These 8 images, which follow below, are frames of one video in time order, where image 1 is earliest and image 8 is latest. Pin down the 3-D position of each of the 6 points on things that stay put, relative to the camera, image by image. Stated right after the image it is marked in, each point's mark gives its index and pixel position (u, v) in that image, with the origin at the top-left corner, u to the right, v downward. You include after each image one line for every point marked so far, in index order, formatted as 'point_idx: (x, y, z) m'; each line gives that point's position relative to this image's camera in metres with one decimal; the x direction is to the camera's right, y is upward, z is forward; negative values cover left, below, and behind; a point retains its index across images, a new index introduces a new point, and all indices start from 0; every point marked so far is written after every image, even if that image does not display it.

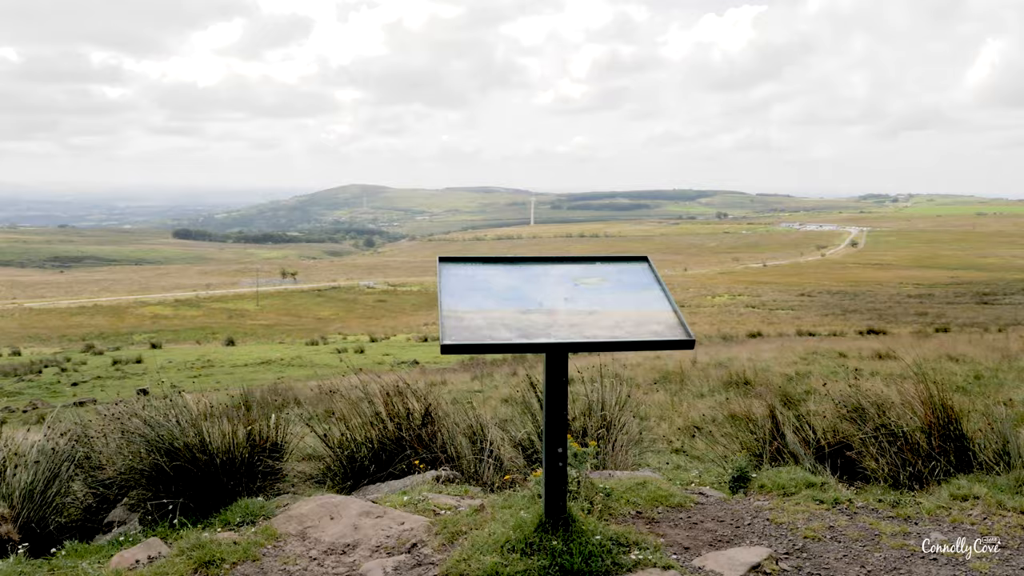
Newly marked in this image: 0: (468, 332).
0: (-0.2, -0.2, +3.7) m
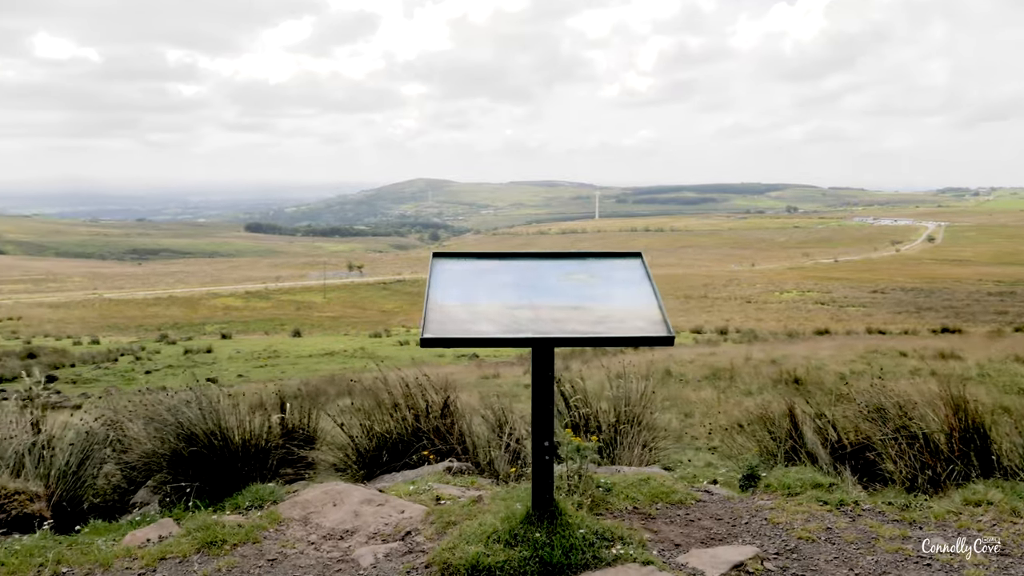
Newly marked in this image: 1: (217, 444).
0: (-0.3, -0.2, +3.8) m
1: (-1.9, -1.0, +5.3) m
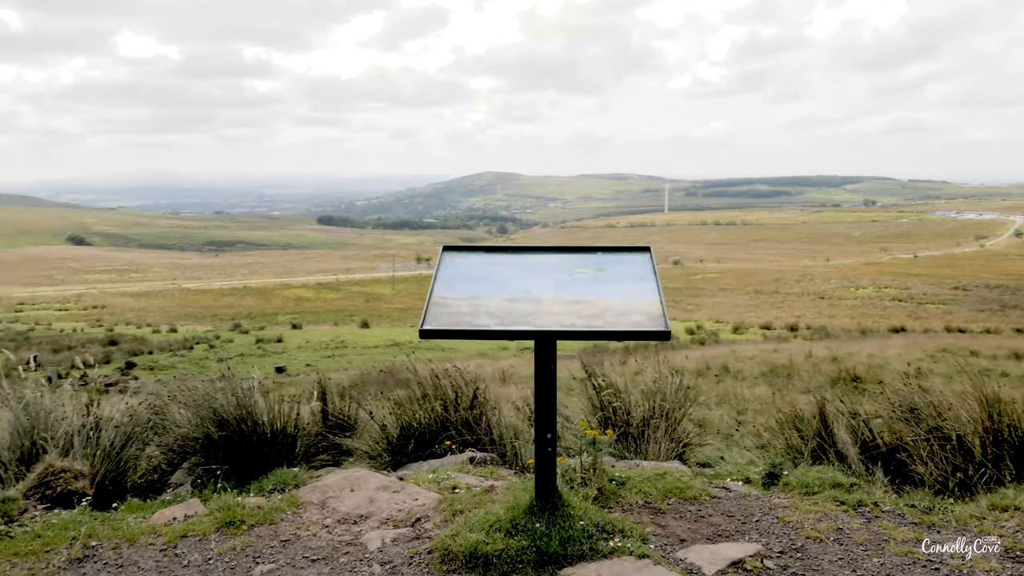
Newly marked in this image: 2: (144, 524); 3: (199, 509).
0: (-0.3, -0.1, +3.8) m
1: (-1.8, -0.9, +5.6) m
2: (-2.0, -1.3, +4.6) m
3: (-1.7, -1.2, +4.7) m
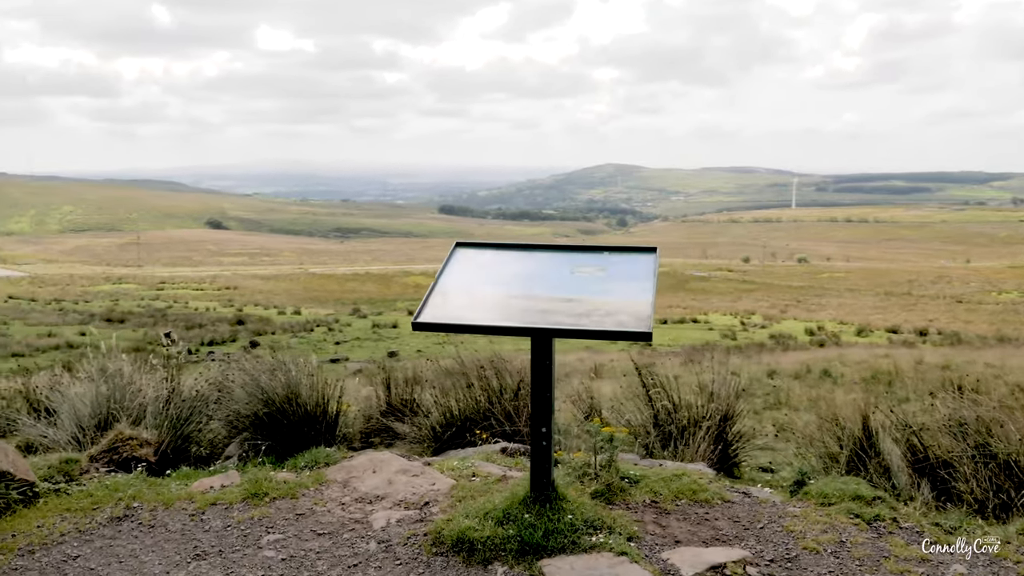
0: (-0.3, -0.1, +4.0) m
1: (-1.6, -0.9, +5.9) m
2: (-2.0, -1.2, +5.0) m
3: (-1.7, -1.2, +5.1) m
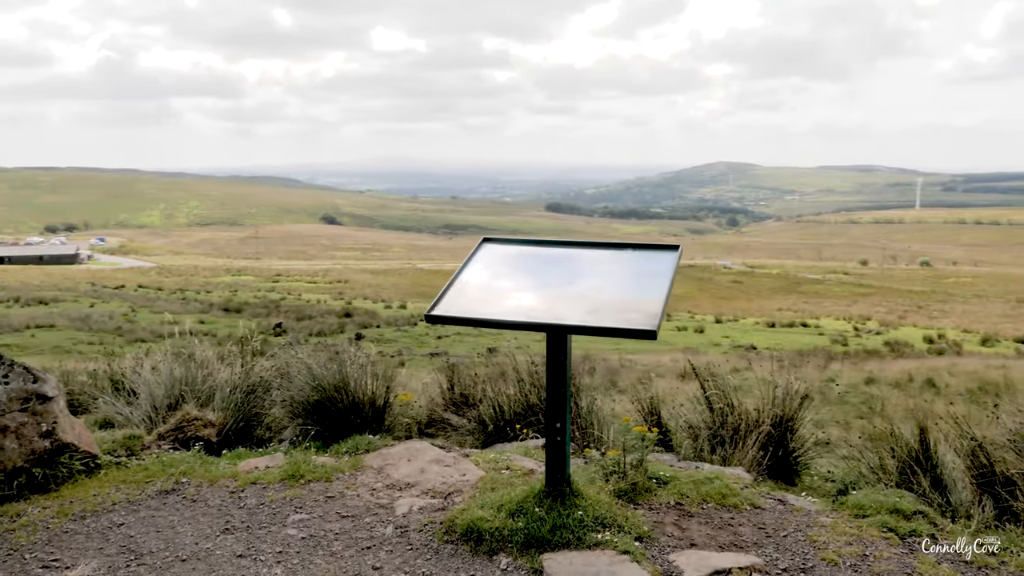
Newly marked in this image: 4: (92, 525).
0: (-0.3, -0.1, +4.1) m
1: (-1.3, -0.8, +6.2) m
2: (-1.8, -1.1, +5.3) m
3: (-1.5, -1.1, +5.3) m
4: (-2.2, -1.2, +4.4) m
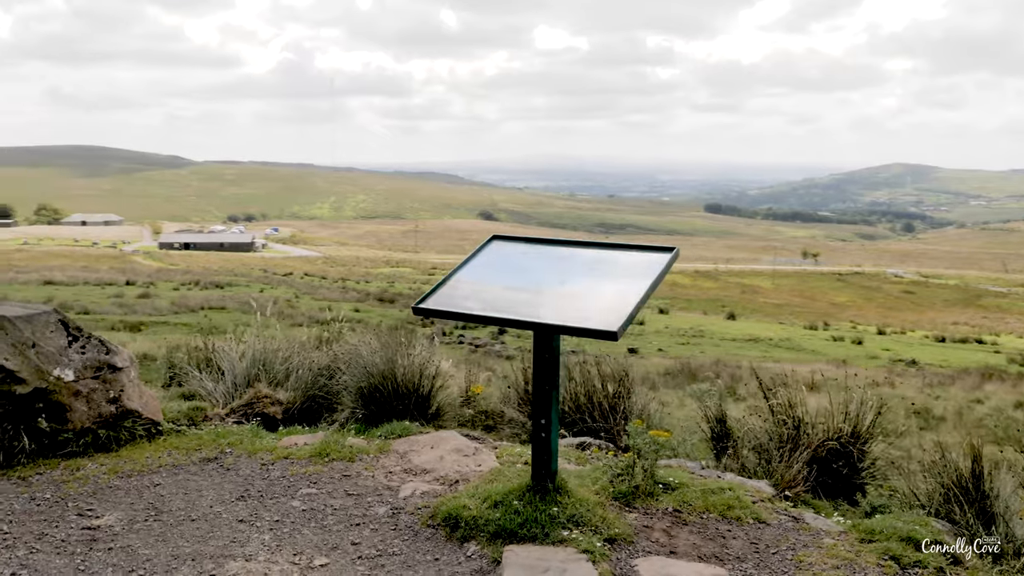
0: (-0.3, -0.1, +4.3) m
1: (-1.0, -0.8, +6.5) m
2: (-1.6, -1.1, +5.7) m
3: (-1.3, -1.0, +5.7) m
4: (-2.2, -1.1, +4.9) m
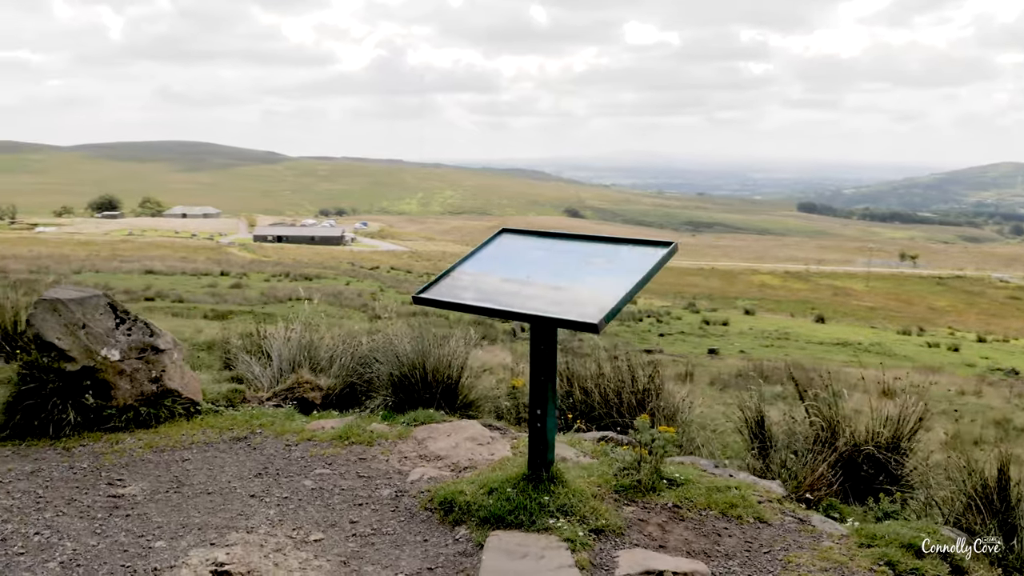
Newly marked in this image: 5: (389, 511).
0: (-0.3, 0.0, +4.4) m
1: (-0.8, -0.7, +6.7) m
2: (-1.5, -1.0, +6.0) m
3: (-1.2, -1.0, +6.0) m
4: (-2.2, -1.1, +5.3) m
5: (-0.6, -1.2, +4.5) m
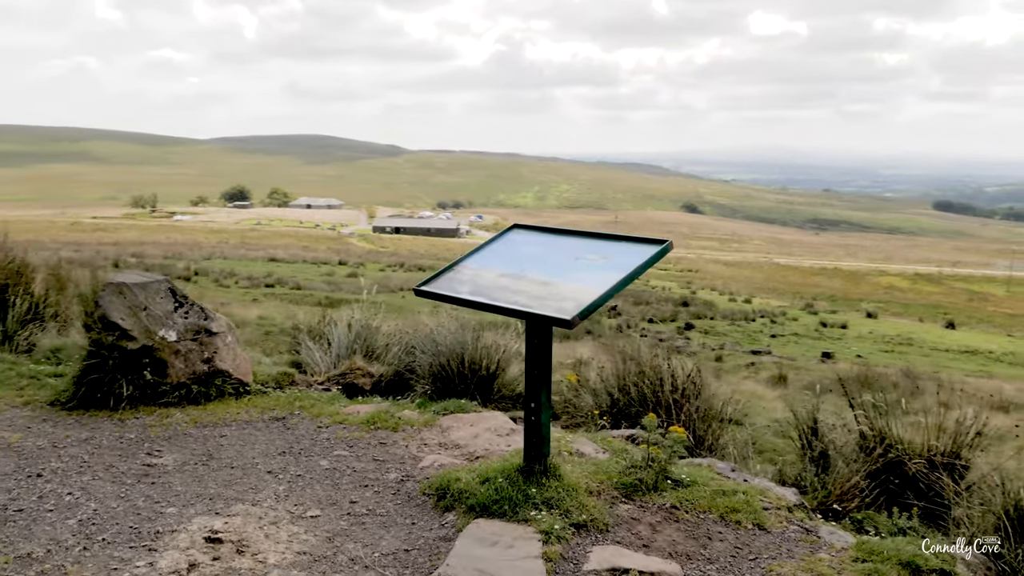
0: (-0.3, 0.0, +4.6) m
1: (-0.5, -0.6, +6.9) m
2: (-1.3, -0.9, +6.3) m
3: (-1.0, -0.9, +6.2) m
4: (-2.1, -1.0, +5.7) m
5: (-0.7, -1.1, +4.7) m
